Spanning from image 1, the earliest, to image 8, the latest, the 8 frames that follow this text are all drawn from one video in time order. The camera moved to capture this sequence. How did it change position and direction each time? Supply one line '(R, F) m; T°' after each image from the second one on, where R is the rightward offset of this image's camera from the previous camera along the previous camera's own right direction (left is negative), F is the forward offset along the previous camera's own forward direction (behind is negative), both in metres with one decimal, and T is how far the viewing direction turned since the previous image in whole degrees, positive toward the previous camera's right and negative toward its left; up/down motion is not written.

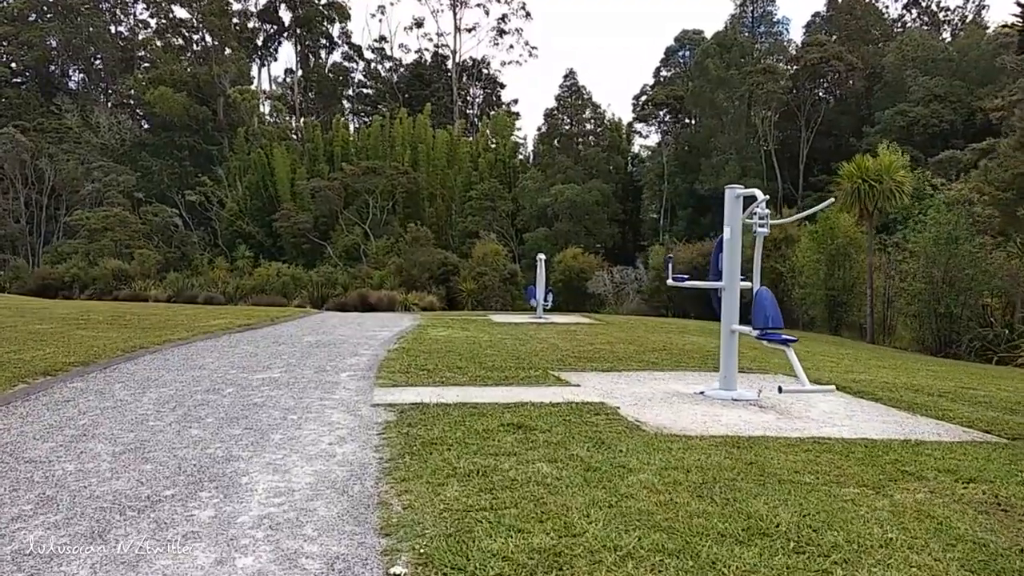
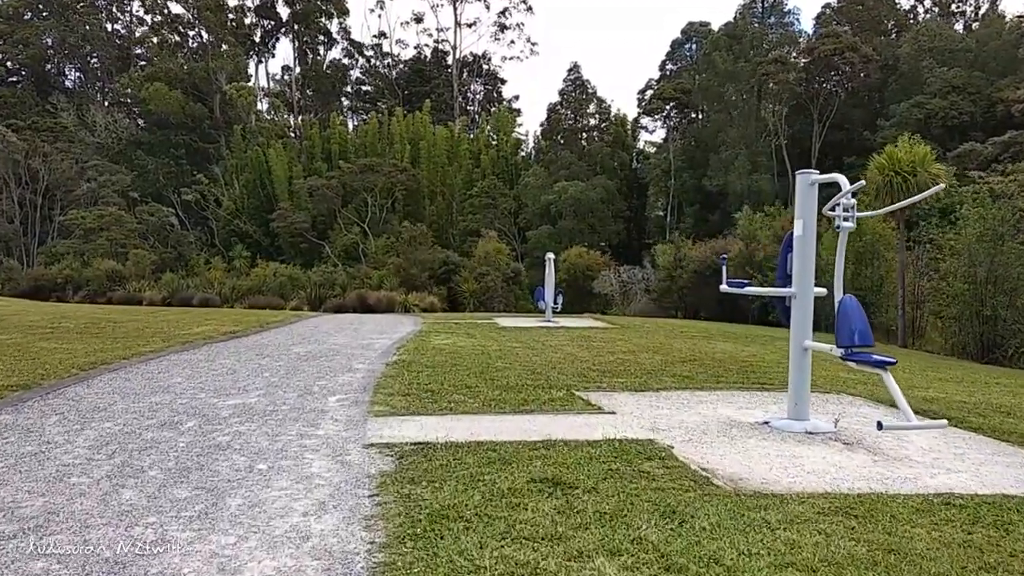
(-0.1, +0.9) m; 0°
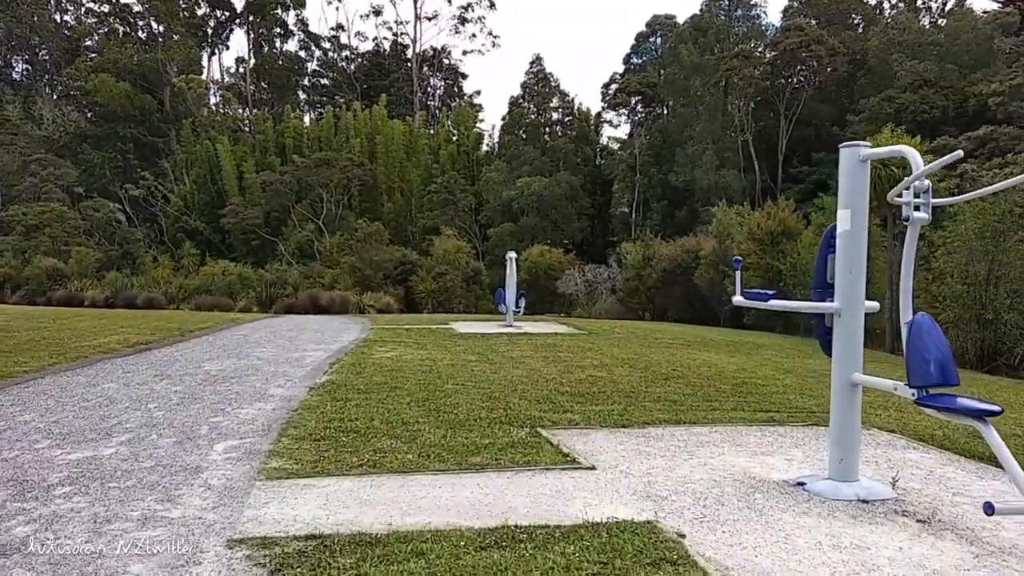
(+0.1, +1.2) m; +2°
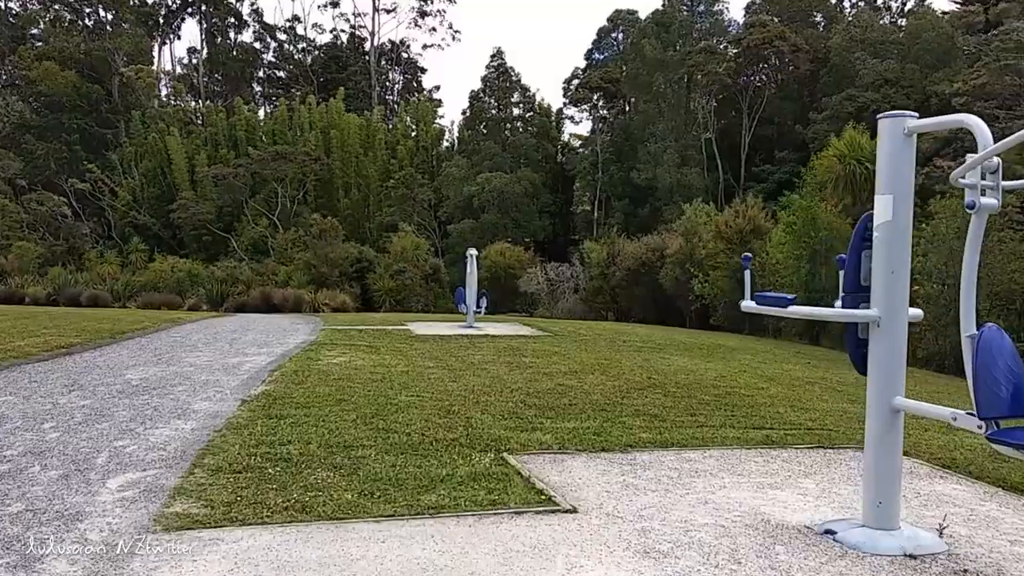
(0.0, +0.6) m; +3°
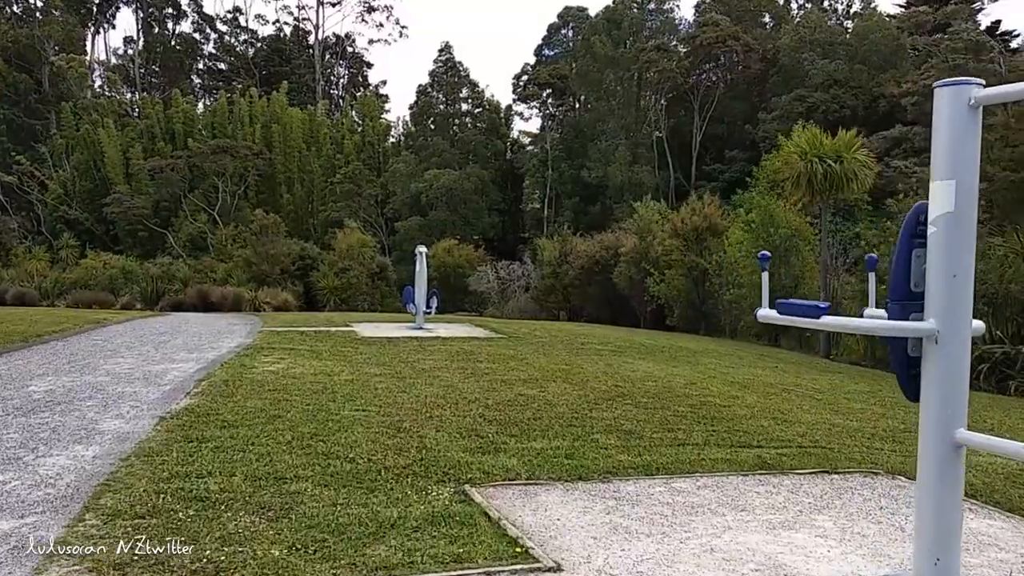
(-0.1, +0.6) m; +3°
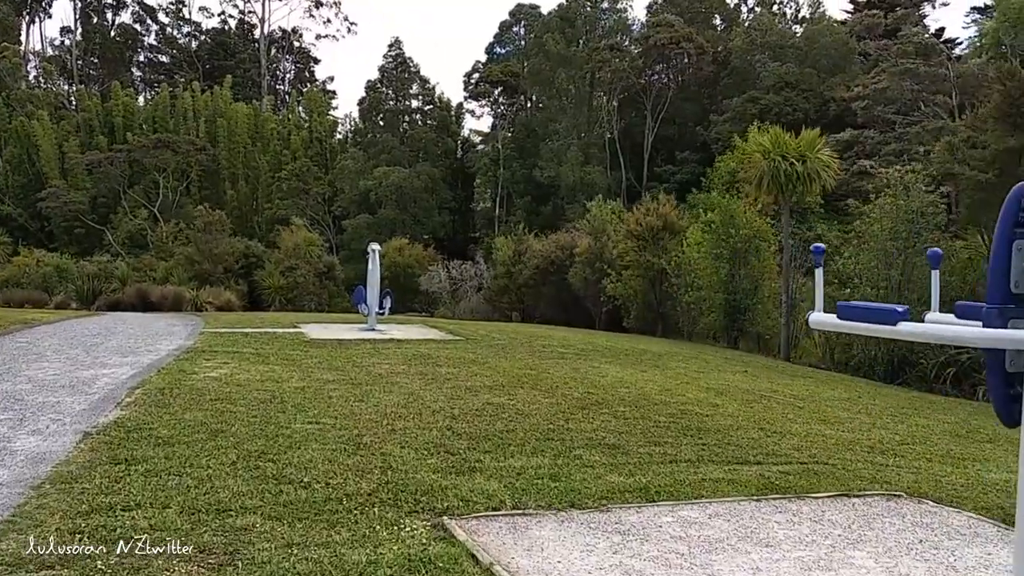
(-0.1, +0.4) m; +3°
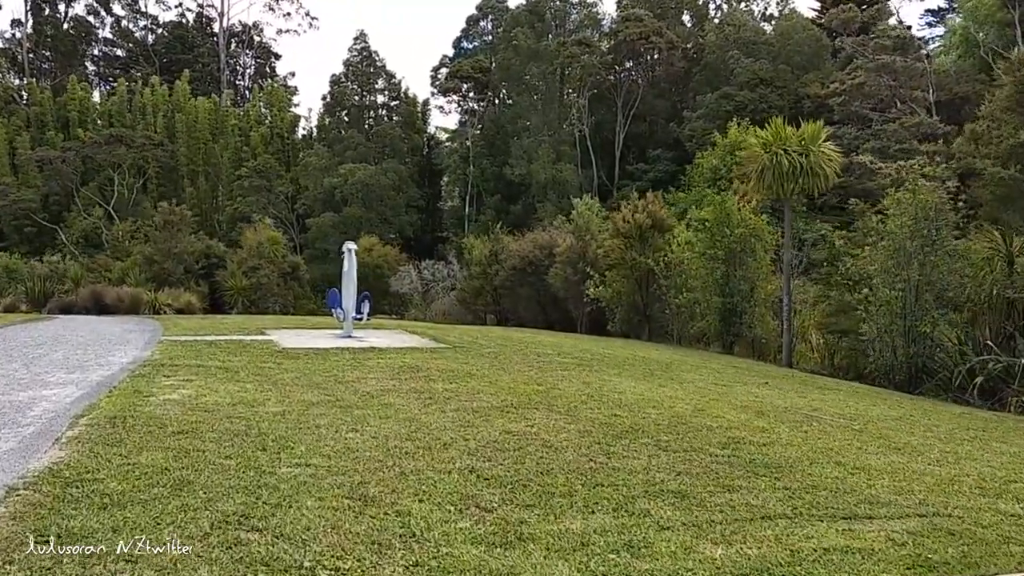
(-0.3, +0.8) m; +2°
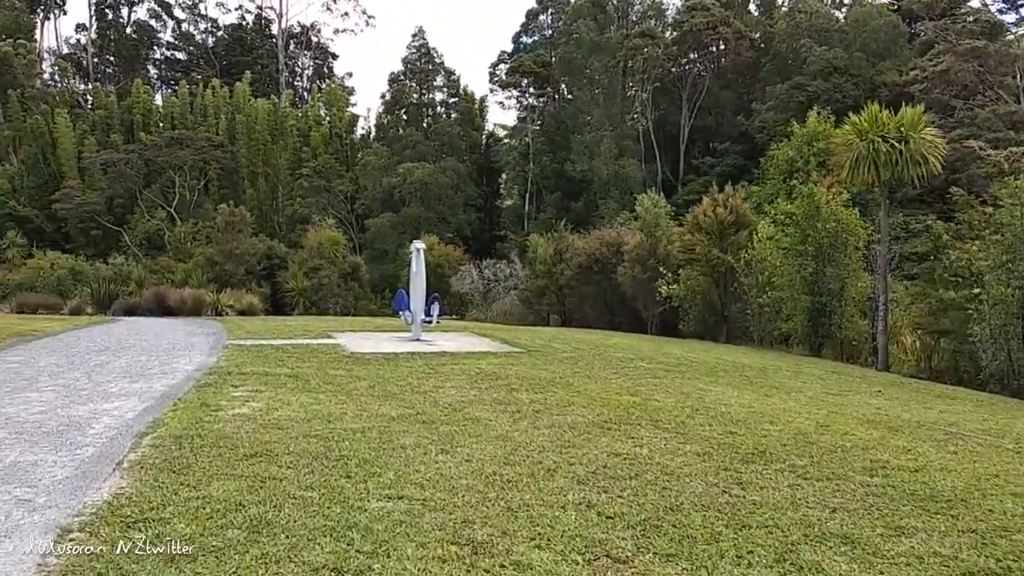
(-0.2, +0.5) m; -3°
